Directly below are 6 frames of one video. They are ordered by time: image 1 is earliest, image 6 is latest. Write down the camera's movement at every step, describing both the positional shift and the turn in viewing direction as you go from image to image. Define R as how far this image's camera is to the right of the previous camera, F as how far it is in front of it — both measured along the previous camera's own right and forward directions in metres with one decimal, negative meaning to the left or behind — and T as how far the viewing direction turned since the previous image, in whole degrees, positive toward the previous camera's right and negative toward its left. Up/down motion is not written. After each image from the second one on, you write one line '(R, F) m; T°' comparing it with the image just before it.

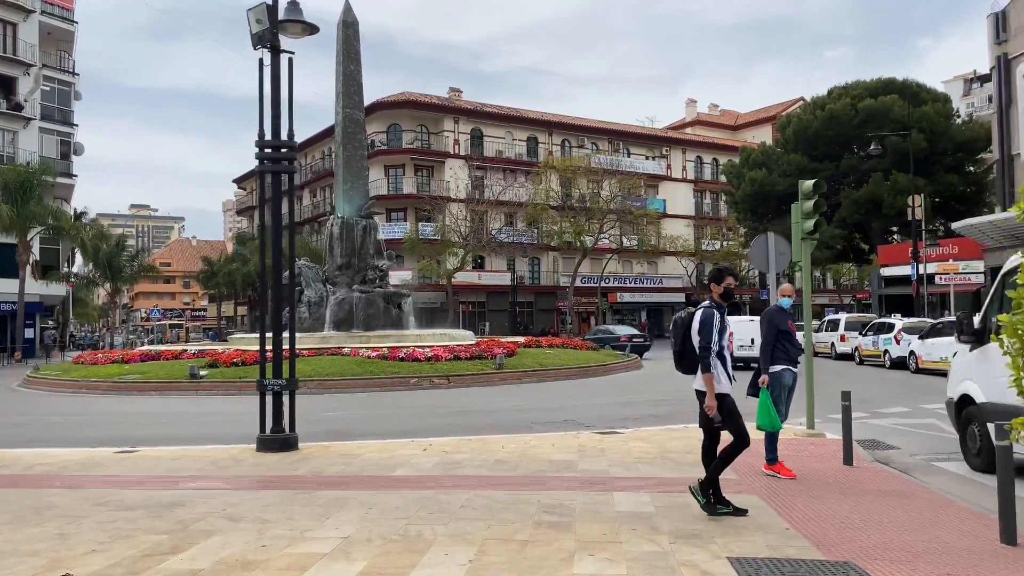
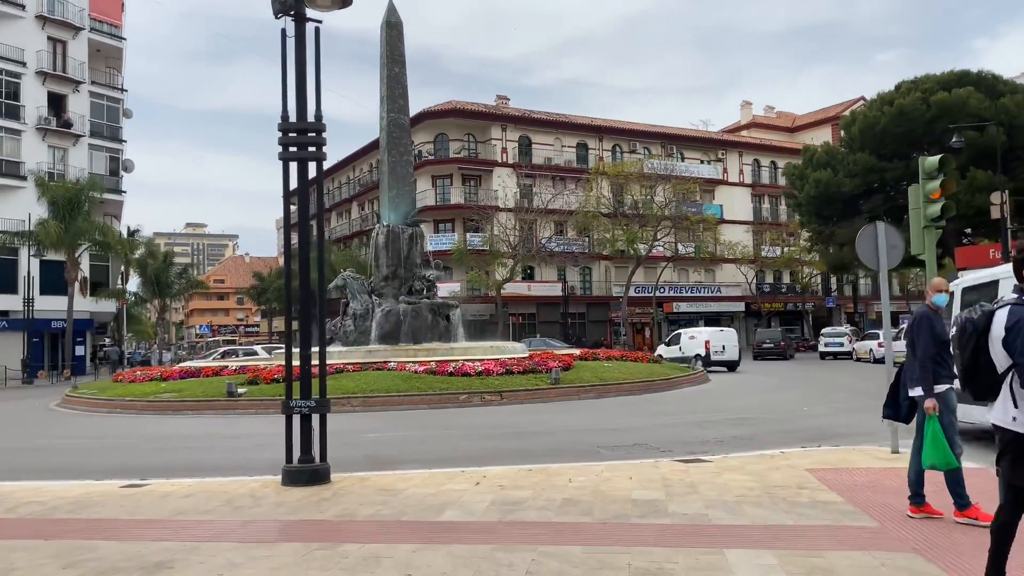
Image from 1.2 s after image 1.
(-0.2, +1.5) m; -3°
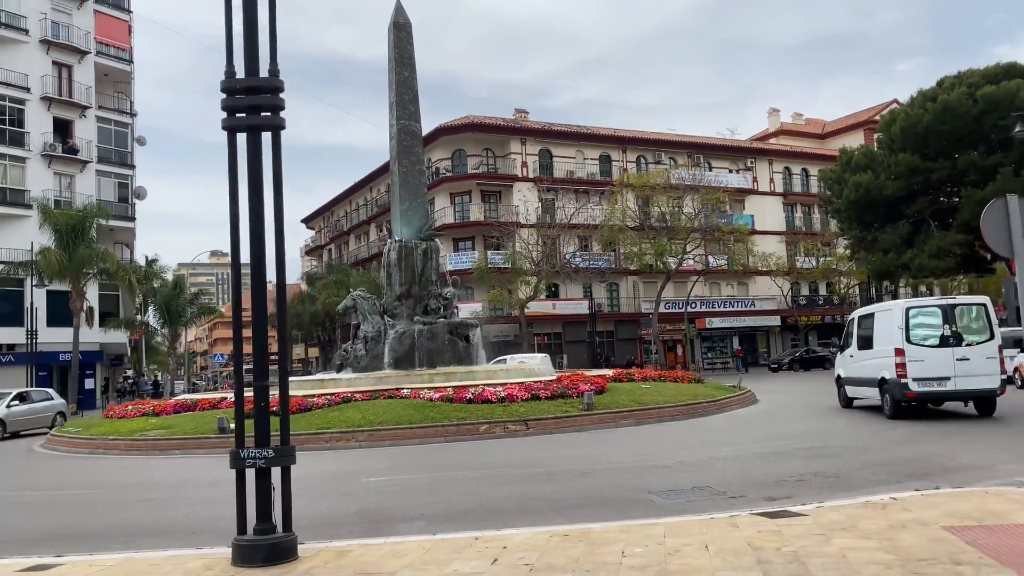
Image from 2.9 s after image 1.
(0.0, +2.1) m; -2°
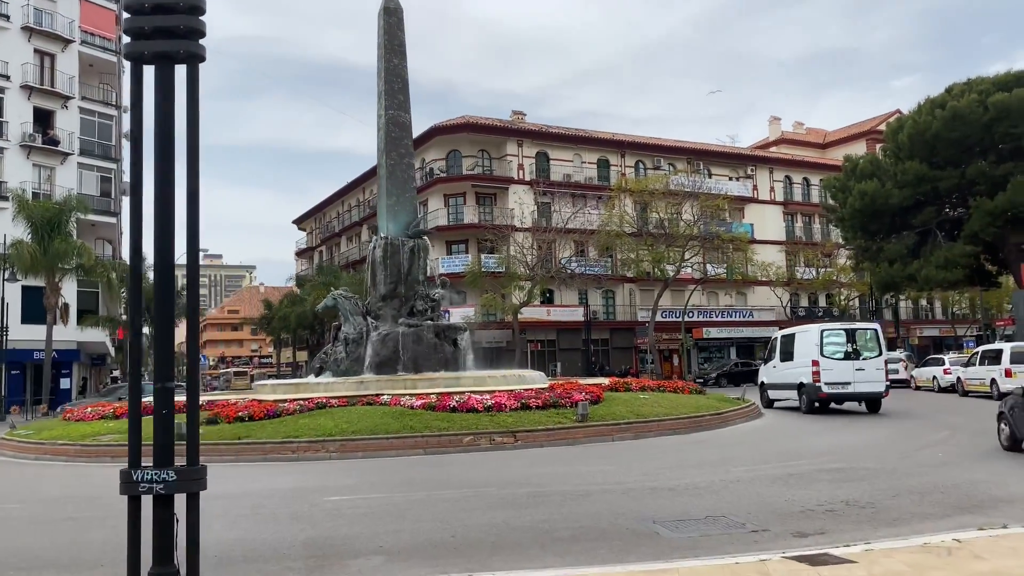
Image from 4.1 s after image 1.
(+0.1, +1.4) m; 0°
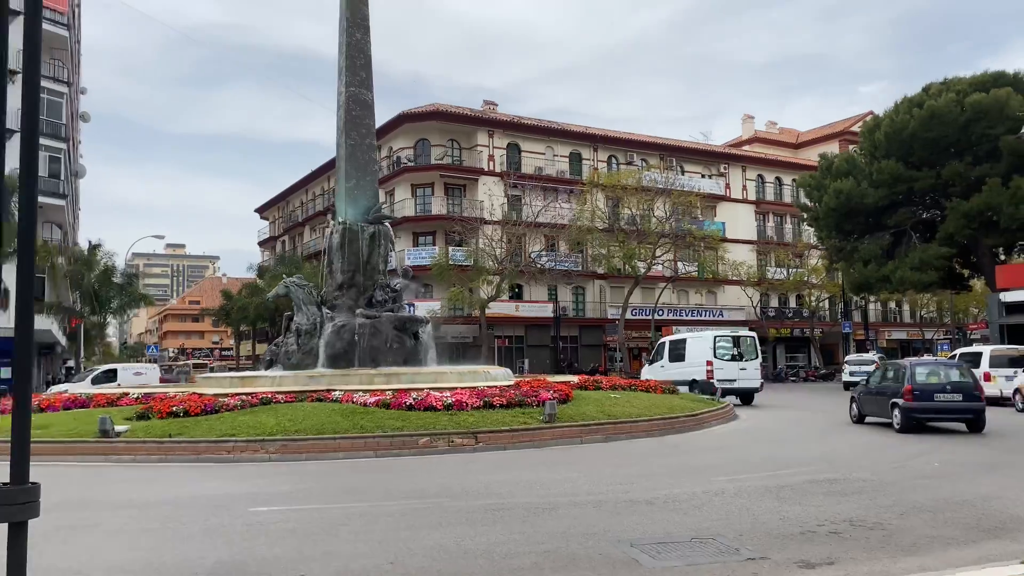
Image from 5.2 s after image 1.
(+0.1, +1.2) m; +2°
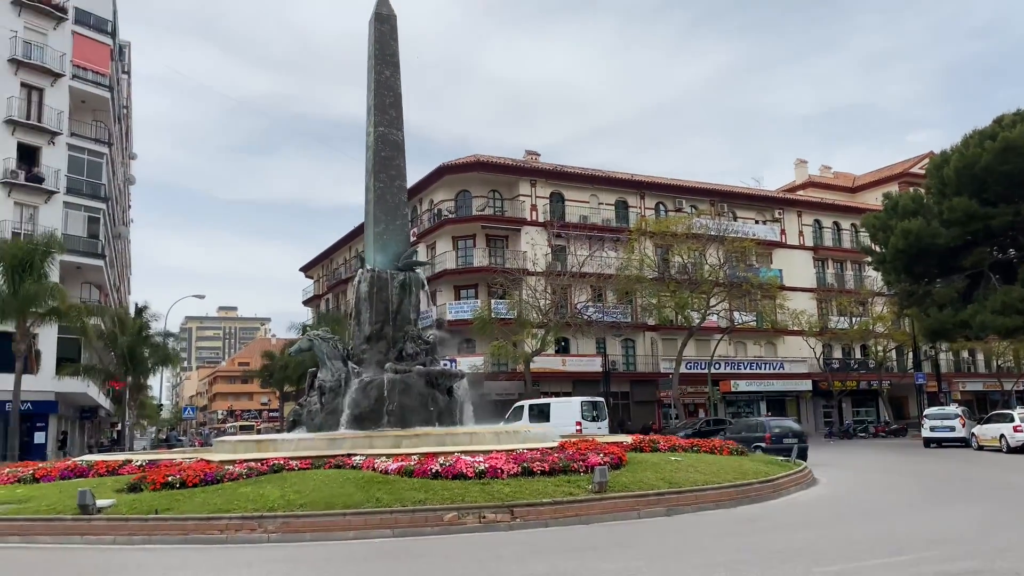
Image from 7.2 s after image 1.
(+0.1, +1.9) m; -3°
